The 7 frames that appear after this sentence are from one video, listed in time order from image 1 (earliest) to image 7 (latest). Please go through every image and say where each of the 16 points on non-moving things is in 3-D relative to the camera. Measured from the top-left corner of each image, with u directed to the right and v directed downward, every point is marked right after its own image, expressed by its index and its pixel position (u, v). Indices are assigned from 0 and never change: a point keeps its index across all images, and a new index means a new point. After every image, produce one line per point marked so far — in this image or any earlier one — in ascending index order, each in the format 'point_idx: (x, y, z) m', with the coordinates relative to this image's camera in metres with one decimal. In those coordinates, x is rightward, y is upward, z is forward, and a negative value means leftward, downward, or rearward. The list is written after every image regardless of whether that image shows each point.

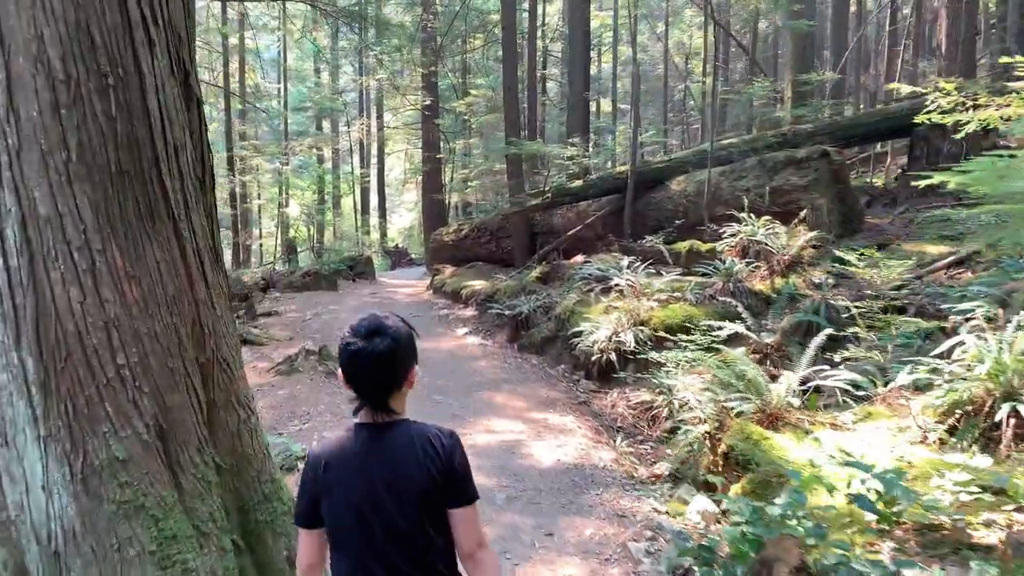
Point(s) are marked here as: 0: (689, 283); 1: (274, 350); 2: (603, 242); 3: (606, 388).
0: (+2.1, +0.1, +9.4) m
1: (-2.9, -0.8, +9.9) m
2: (+1.4, +0.7, +12.9) m
3: (+1.0, -1.0, +8.3) m
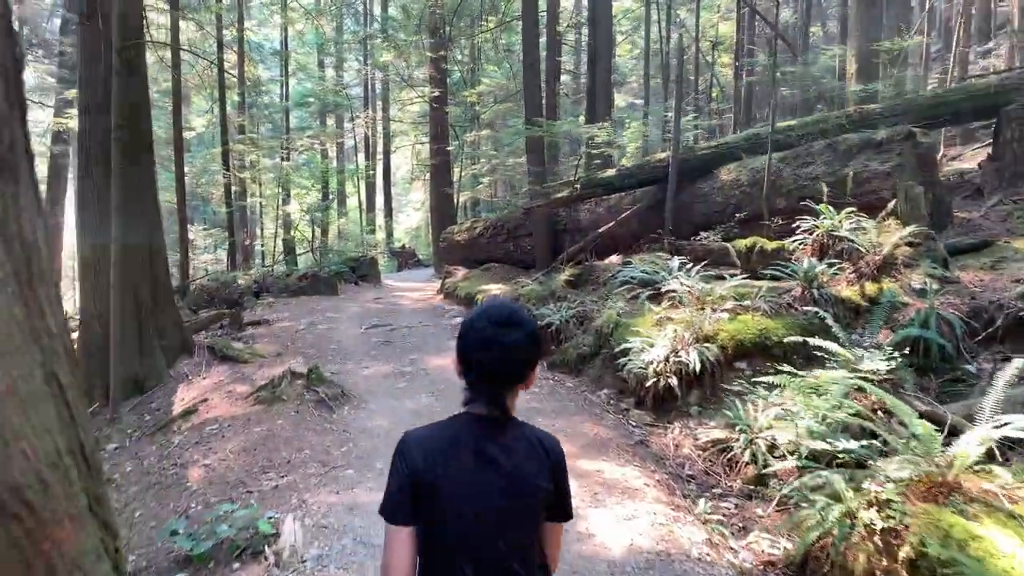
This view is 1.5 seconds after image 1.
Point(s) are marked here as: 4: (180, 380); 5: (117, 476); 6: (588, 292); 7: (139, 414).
0: (+2.4, 0.0, +7.8) m
1: (-2.6, -0.8, +8.3) m
2: (+1.8, +0.7, +11.3) m
3: (+1.3, -1.1, +6.7) m
4: (-3.5, -1.0, +8.4) m
5: (-2.8, -1.3, +5.8) m
6: (+0.9, 0.0, +9.3) m
7: (-3.6, -1.2, +7.7) m
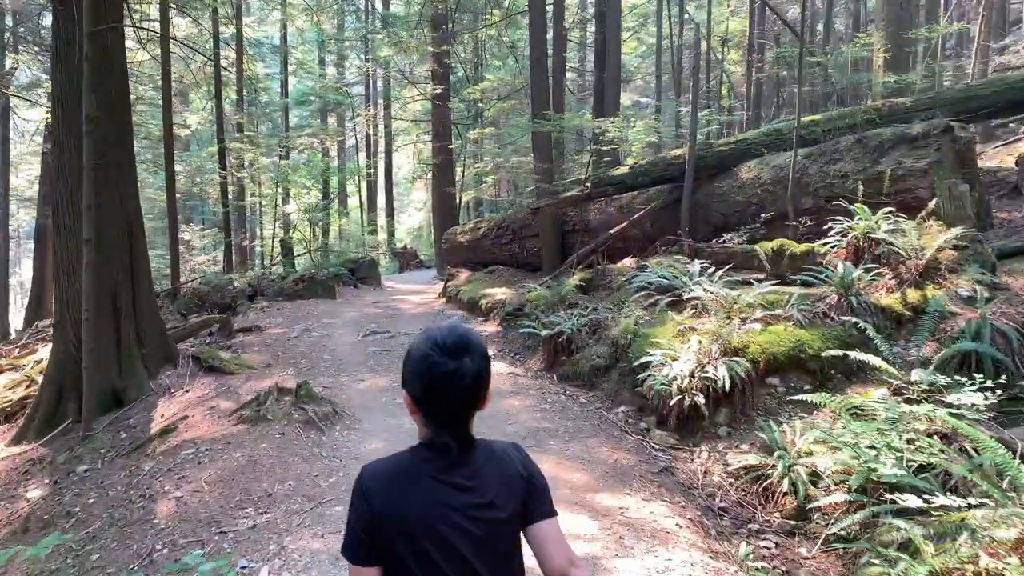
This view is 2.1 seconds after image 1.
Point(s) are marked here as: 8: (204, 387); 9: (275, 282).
0: (+2.4, -0.1, +7.1) m
1: (-2.5, -0.9, +7.7) m
2: (+1.8, +0.6, +10.6) m
3: (+1.3, -1.2, +6.1) m
4: (-3.4, -1.0, +7.8) m
5: (-2.8, -1.4, +5.2) m
6: (+1.0, -0.1, +8.7) m
7: (-3.5, -1.3, +7.1) m
8: (-2.9, -1.0, +7.7) m
9: (-4.4, +0.1, +14.9) m
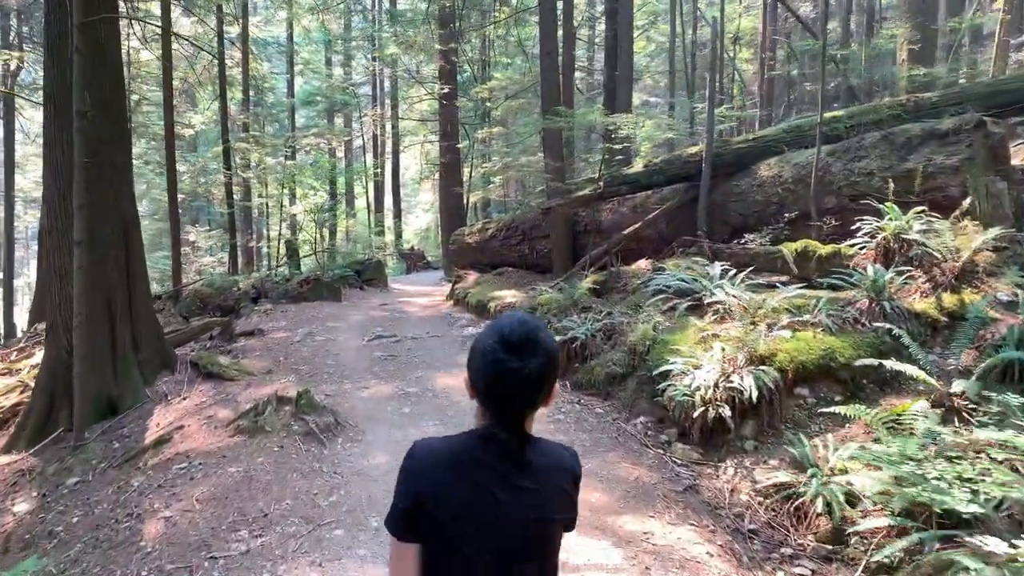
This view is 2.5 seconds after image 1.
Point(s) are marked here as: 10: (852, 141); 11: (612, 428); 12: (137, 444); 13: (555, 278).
0: (+2.5, -0.1, +6.7) m
1: (-2.4, -0.9, +7.3) m
2: (+2.0, +0.6, +10.2) m
3: (+1.4, -1.2, +5.7) m
4: (-3.3, -1.1, +7.5) m
5: (-2.7, -1.4, +4.8) m
6: (+1.1, -0.1, +8.3) m
7: (-3.4, -1.3, +6.8) m
8: (-2.8, -1.0, +7.4) m
9: (-4.2, +0.1, +14.6) m
10: (+3.8, +1.6, +9.0) m
11: (+0.8, -1.1, +6.2) m
12: (-3.0, -1.3, +6.5) m
13: (+0.6, +0.1, +11.1) m
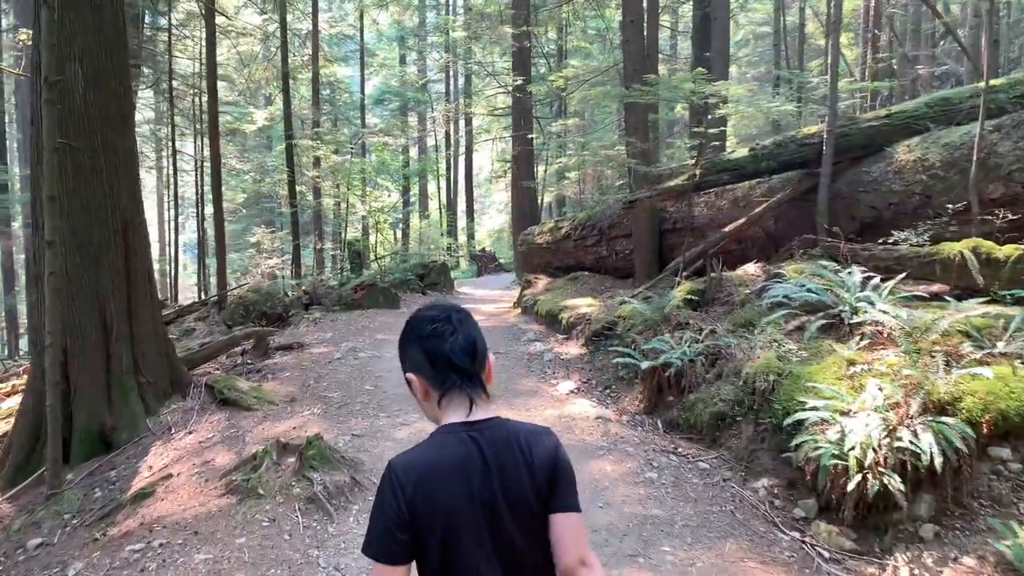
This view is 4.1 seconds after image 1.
0: (+3.0, -0.2, +4.9) m
1: (-1.9, -1.0, +6.0) m
2: (+2.8, +0.5, +8.5) m
3: (+1.8, -1.3, +4.0) m
4: (-2.7, -1.1, +6.2) m
5: (-2.4, -1.5, +3.5) m
6: (+1.7, -0.2, +6.6) m
7: (-2.9, -1.4, +5.5) m
8: (-2.3, -1.1, +6.1) m
9: (-3.0, 0.0, +13.4) m
10: (+4.5, +1.5, +7.0) m
11: (+1.2, -1.2, +4.6) m
12: (-2.6, -1.4, +5.3) m
13: (+1.5, 0.0, +9.5) m
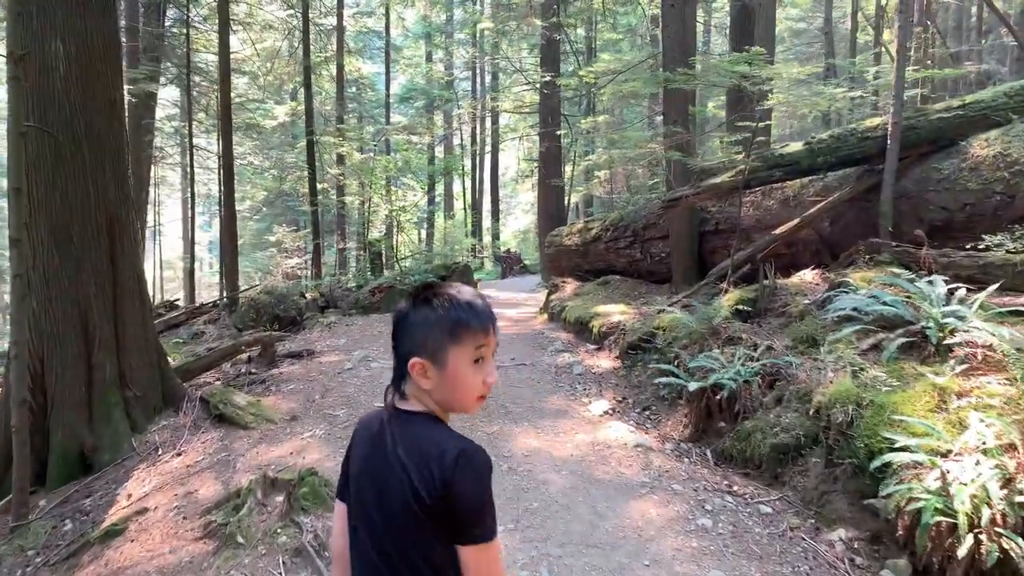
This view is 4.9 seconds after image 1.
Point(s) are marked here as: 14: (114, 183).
0: (+3.2, -0.3, +4.1) m
1: (-1.7, -1.0, +5.3) m
2: (+3.1, +0.4, +7.7) m
3: (+1.9, -1.3, +3.2) m
4: (-2.6, -1.2, +5.6) m
5: (-2.3, -1.5, +2.9) m
6: (+1.9, -0.3, +5.8) m
7: (-2.7, -1.4, +4.9) m
8: (-2.1, -1.1, +5.4) m
9: (-2.6, 0.0, +12.8) m
10: (+4.7, +1.4, +6.2) m
11: (+1.3, -1.2, +3.8) m
12: (-2.4, -1.4, +4.6) m
13: (+1.8, 0.0, +8.7) m
14: (-2.8, +0.8, +5.8) m
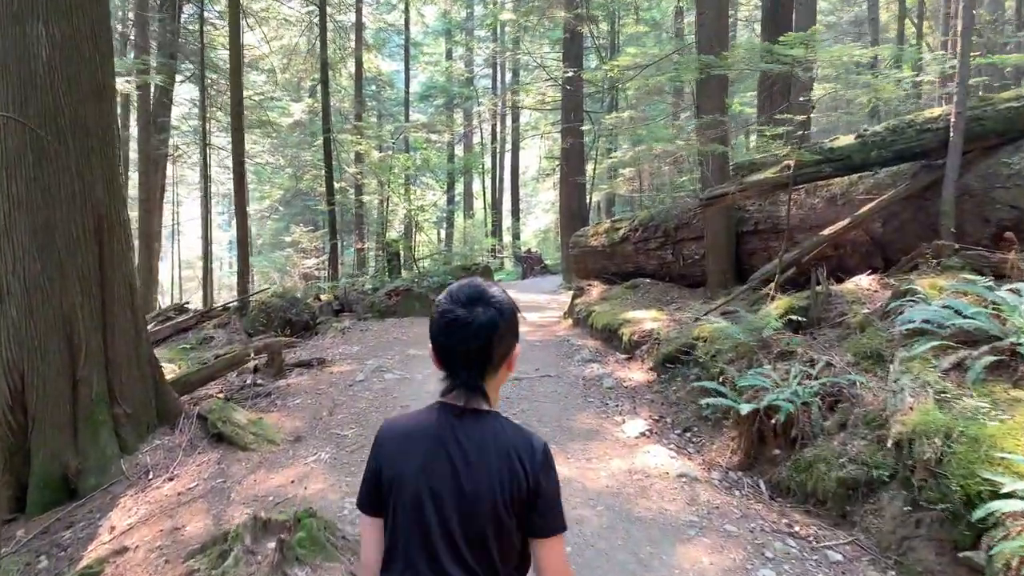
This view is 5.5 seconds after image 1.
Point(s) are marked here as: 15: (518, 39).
0: (+3.3, -0.3, +3.5) m
1: (-1.6, -1.1, +4.8) m
2: (+3.3, +0.3, +7.0) m
3: (+2.0, -1.4, +2.6) m
4: (-2.4, -1.2, +5.1) m
5: (-2.2, -1.6, +2.3) m
6: (+2.1, -0.3, +5.2) m
7: (-2.6, -1.4, +4.4) m
8: (-1.9, -1.1, +4.9) m
9: (-2.2, -0.1, +12.2) m
10: (+4.9, +1.4, +5.5) m
11: (+1.5, -1.3, +3.2) m
12: (-2.3, -1.4, +4.1) m
13: (+2.0, -0.1, +8.1) m
14: (-2.7, +0.7, +5.3) m
15: (+0.1, +6.2, +19.8) m
